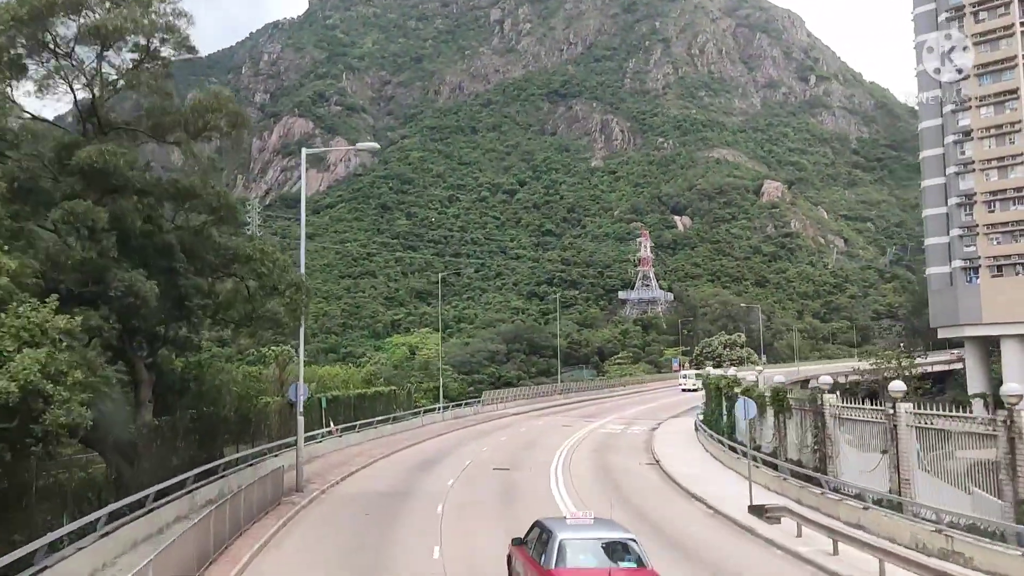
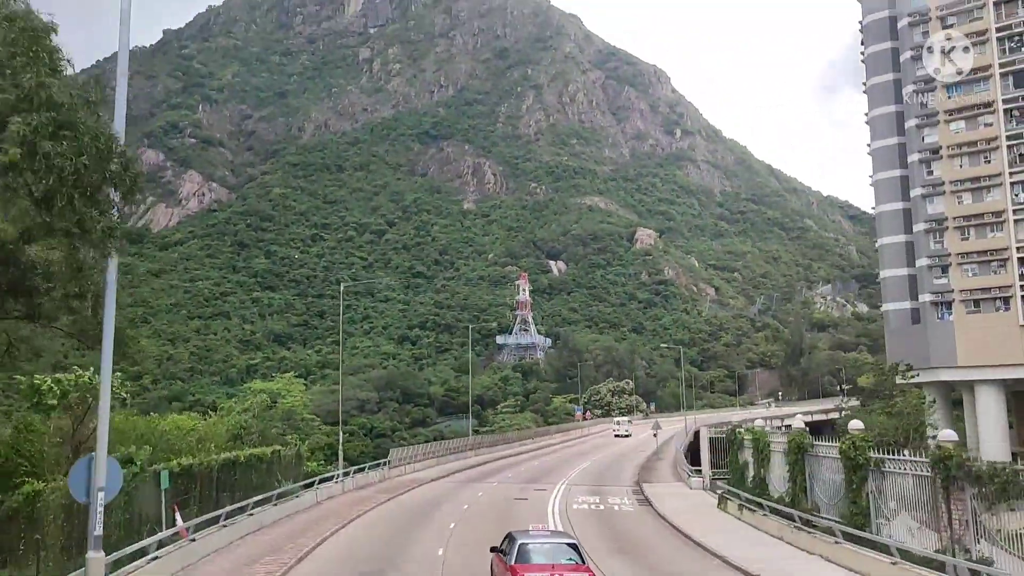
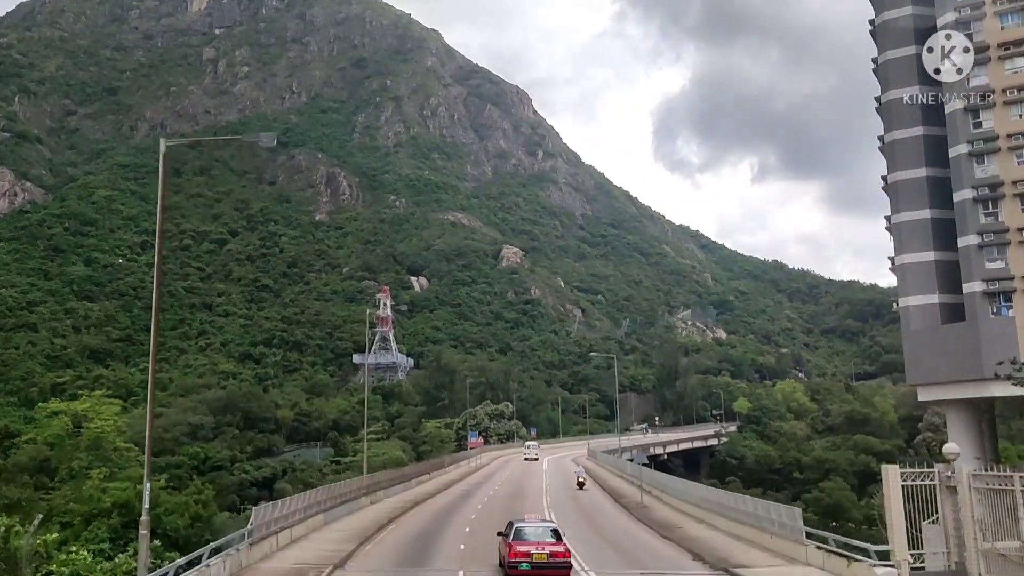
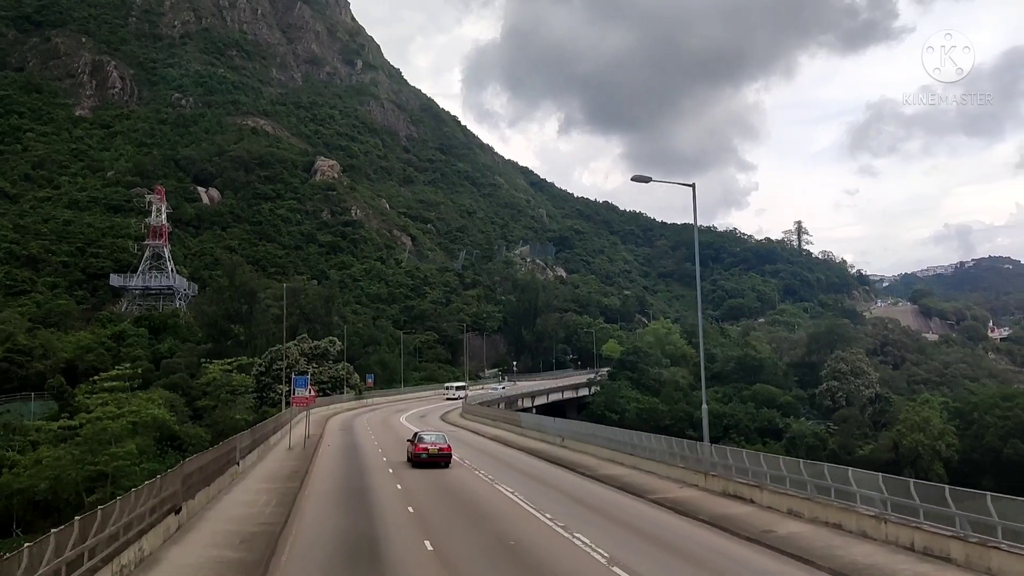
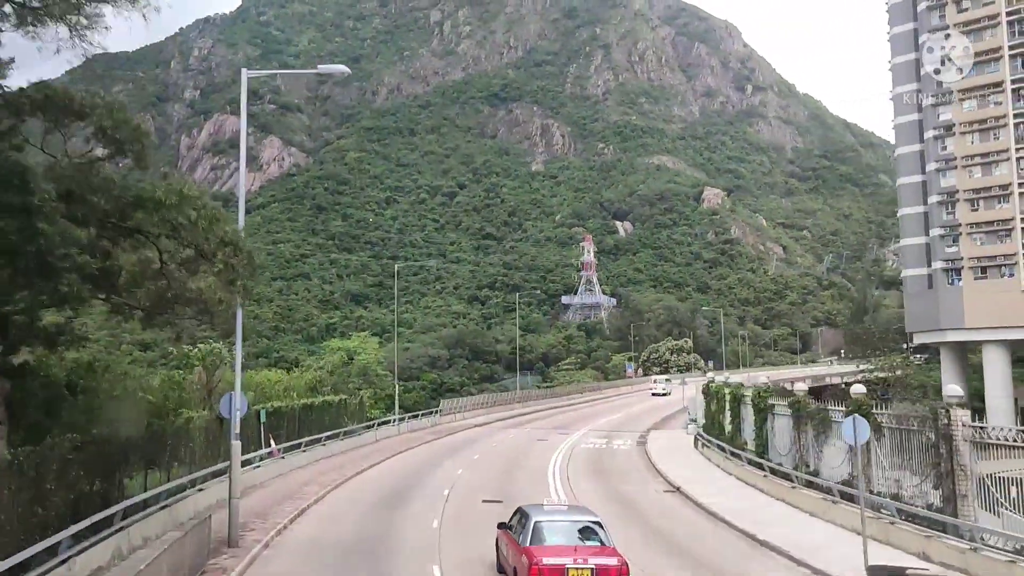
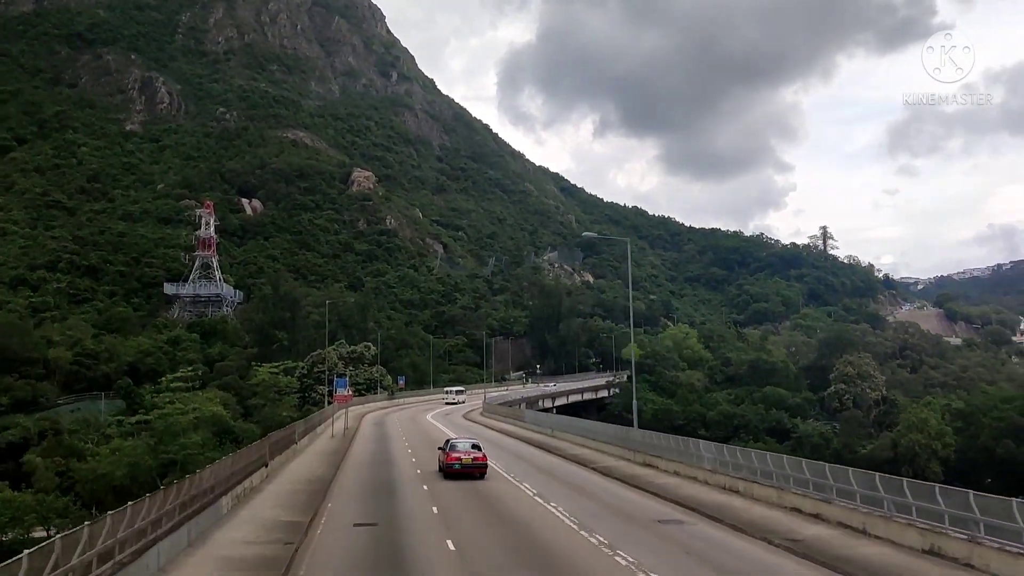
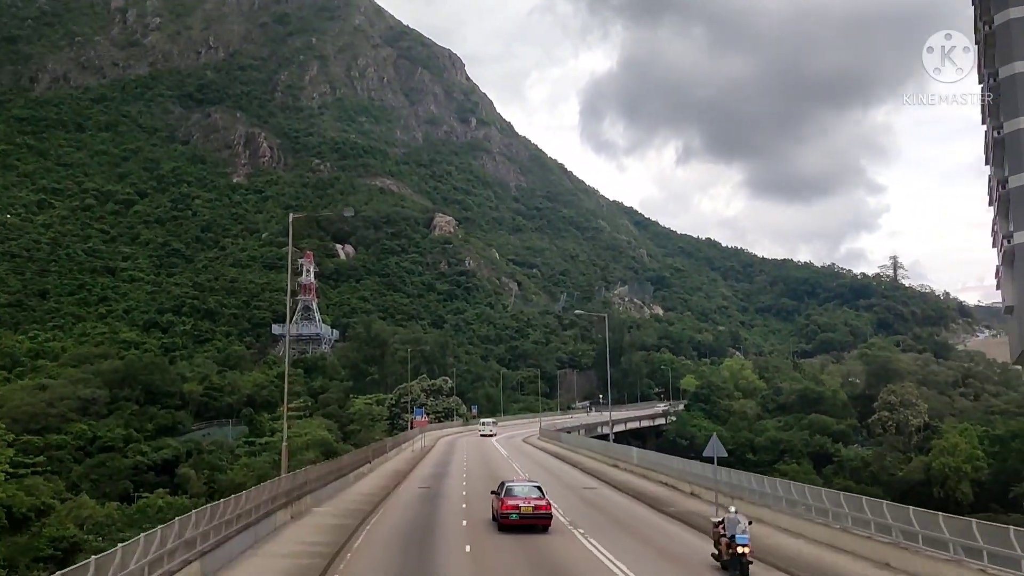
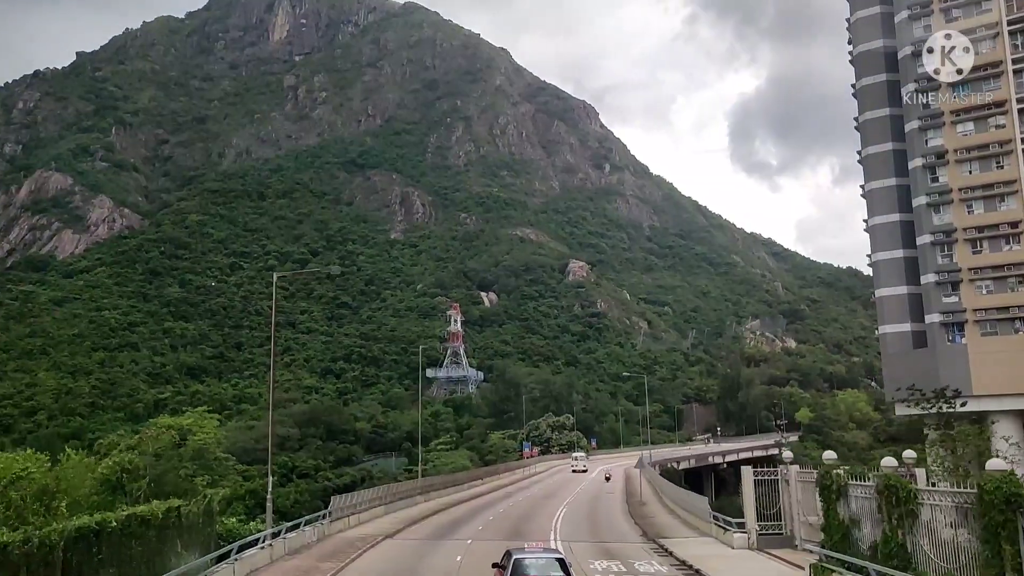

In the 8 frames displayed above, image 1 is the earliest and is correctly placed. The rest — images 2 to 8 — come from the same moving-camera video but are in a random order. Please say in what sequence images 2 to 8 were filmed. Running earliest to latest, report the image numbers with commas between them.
5, 2, 8, 3, 7, 6, 4
